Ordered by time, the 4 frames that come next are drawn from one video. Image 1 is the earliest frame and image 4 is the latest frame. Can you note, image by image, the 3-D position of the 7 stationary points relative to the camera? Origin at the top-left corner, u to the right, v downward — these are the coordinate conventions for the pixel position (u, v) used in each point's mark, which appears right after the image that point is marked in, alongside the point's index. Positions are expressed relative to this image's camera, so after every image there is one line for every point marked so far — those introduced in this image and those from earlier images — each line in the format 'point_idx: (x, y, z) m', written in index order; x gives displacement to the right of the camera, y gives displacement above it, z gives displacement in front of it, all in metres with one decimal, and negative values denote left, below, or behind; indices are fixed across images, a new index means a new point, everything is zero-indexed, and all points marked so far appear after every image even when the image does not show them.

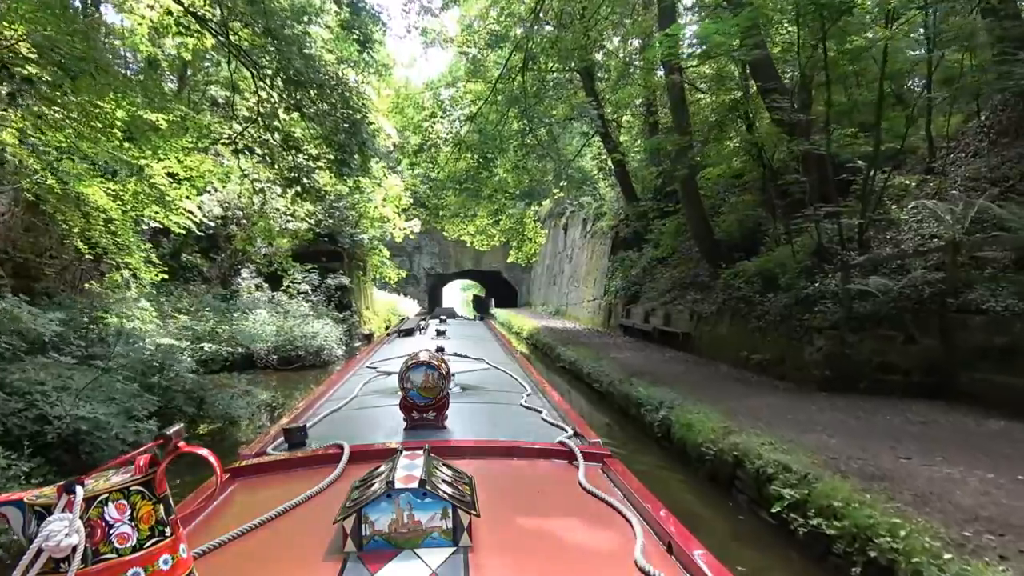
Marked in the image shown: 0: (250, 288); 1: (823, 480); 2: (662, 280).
0: (-5.4, 0.0, +9.9) m
1: (+1.7, -1.1, +2.7) m
2: (+3.2, +0.2, +10.1) m
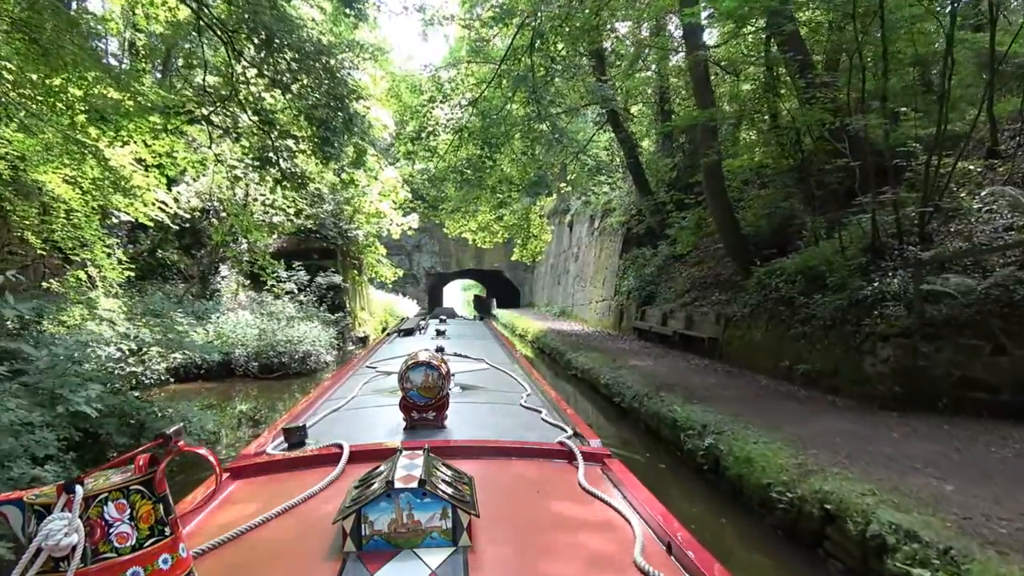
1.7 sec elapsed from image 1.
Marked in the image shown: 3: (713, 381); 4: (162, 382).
0: (-5.3, 0.0, +9.1) m
1: (+1.8, -1.1, +1.9) m
2: (+3.3, +0.2, +9.3) m
3: (+2.3, -1.1, +5.5) m
4: (-5.1, -1.4, +6.9) m
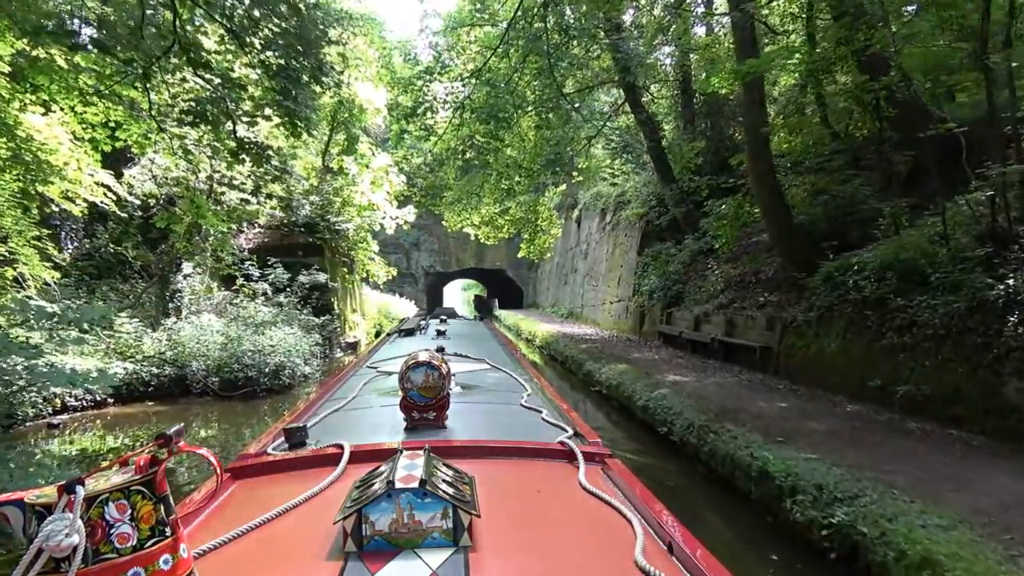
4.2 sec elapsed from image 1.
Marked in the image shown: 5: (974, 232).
0: (-5.1, 0.0, +7.9) m
1: (+2.0, -1.1, +0.7) m
2: (+3.4, +0.2, +8.1) m
3: (+2.5, -1.1, +4.4) m
4: (-4.9, -1.4, +5.7) m
5: (+4.1, +0.5, +4.3) m
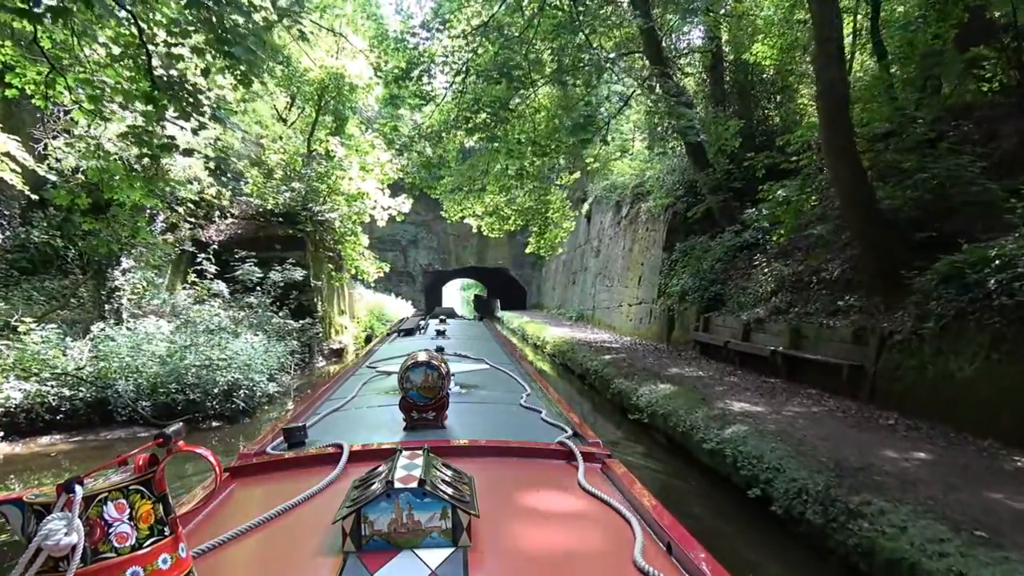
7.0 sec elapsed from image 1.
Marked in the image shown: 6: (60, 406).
0: (-5.0, 0.0, +6.6) m
1: (+2.2, -1.1, -0.6) m
2: (+3.6, +0.2, +6.8) m
3: (+2.6, -1.1, +3.1) m
4: (-4.8, -1.4, +4.4) m
5: (+4.3, +0.5, +3.0) m
6: (-4.5, -1.2, +5.0) m
